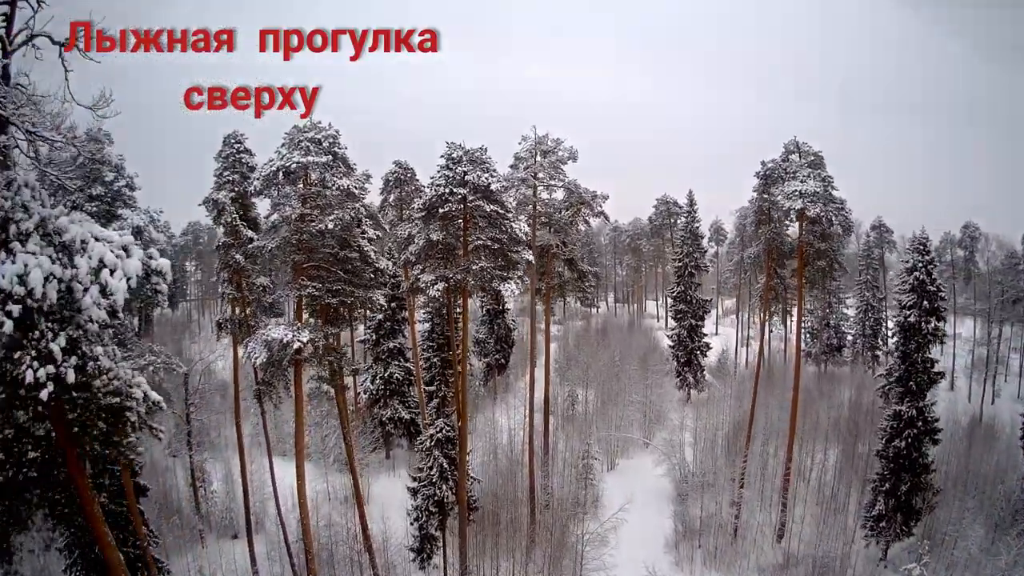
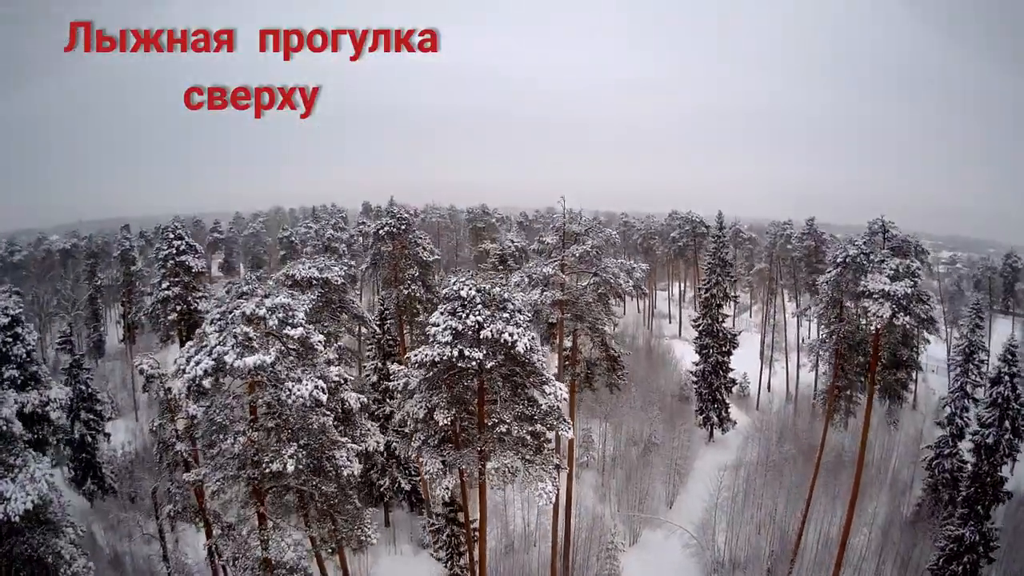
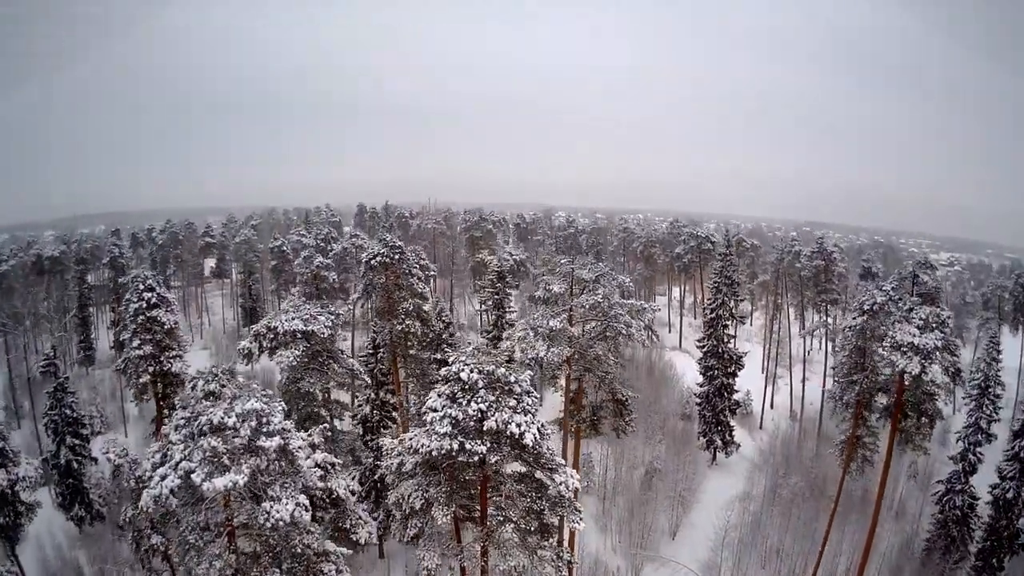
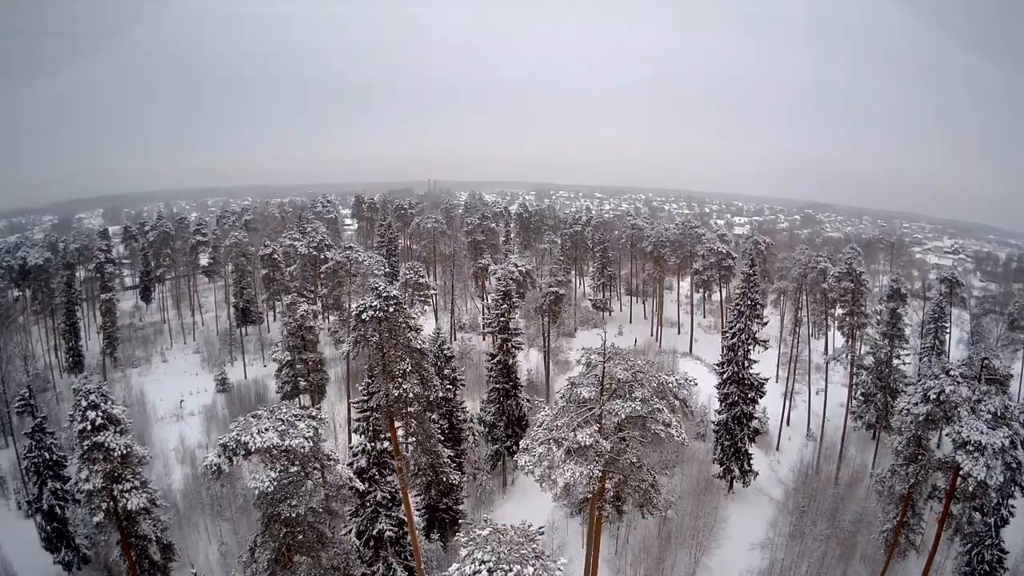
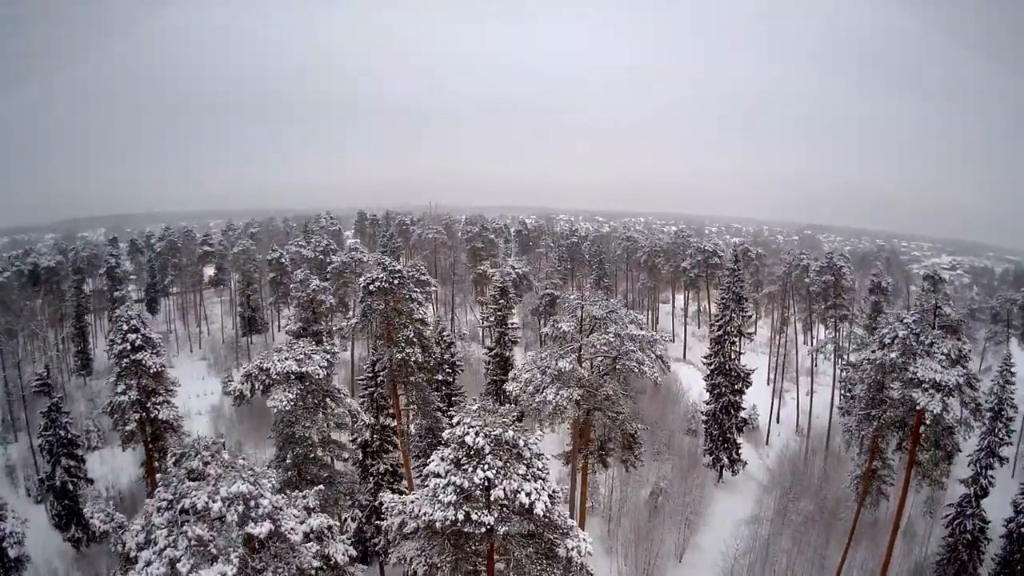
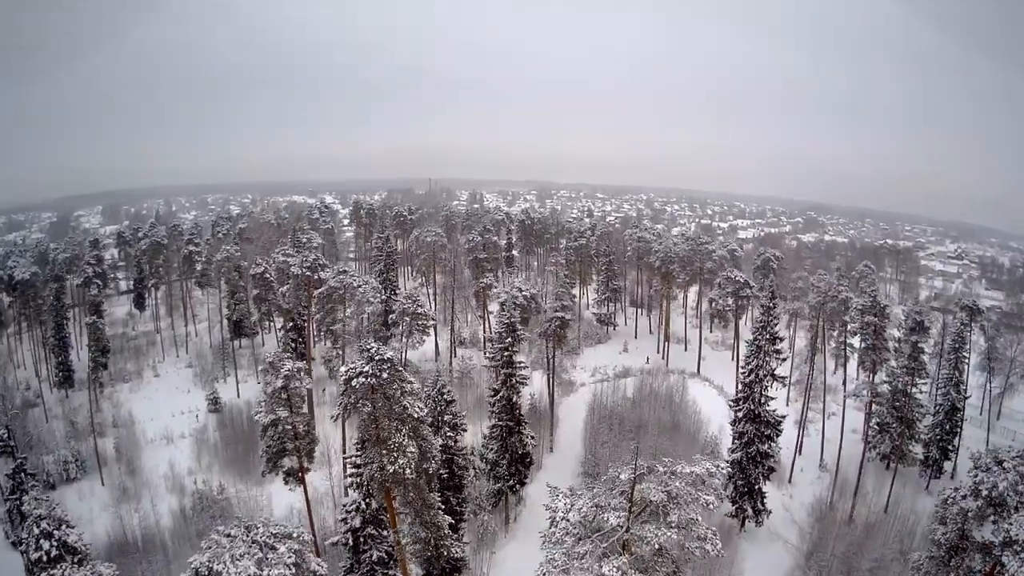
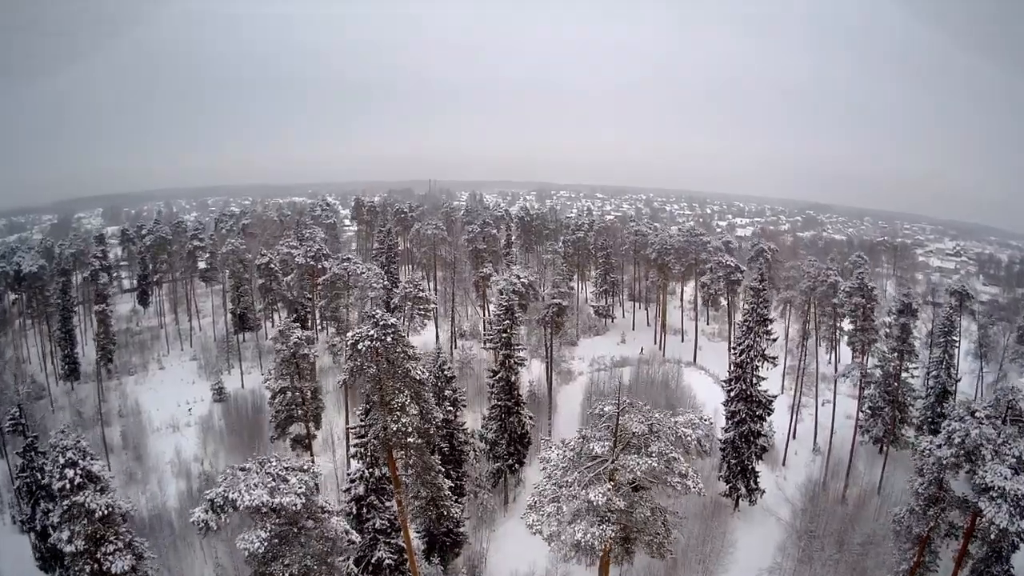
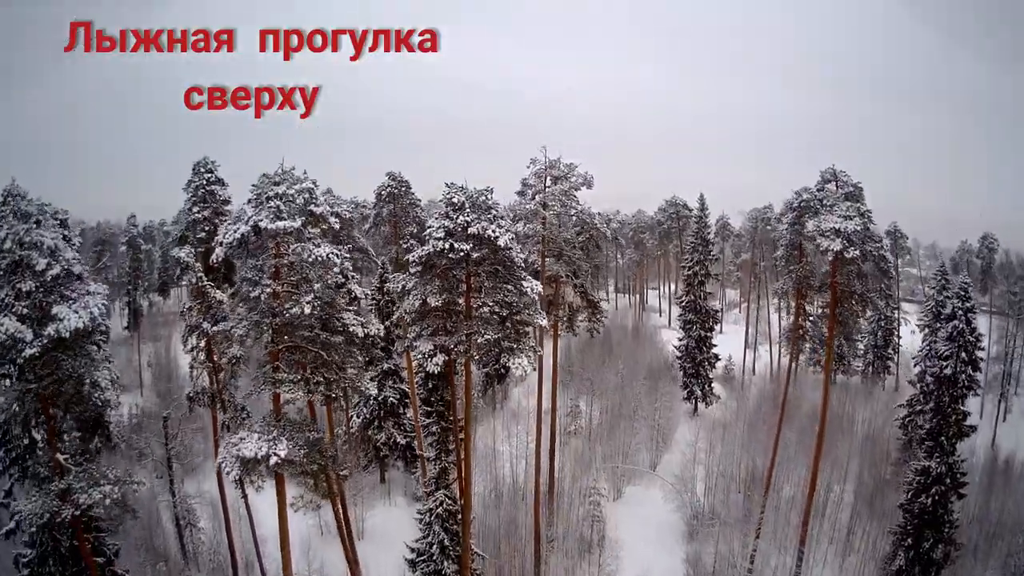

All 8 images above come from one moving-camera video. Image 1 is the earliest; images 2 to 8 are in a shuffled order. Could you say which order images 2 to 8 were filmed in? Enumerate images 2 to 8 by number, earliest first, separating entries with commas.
8, 2, 3, 5, 4, 7, 6
